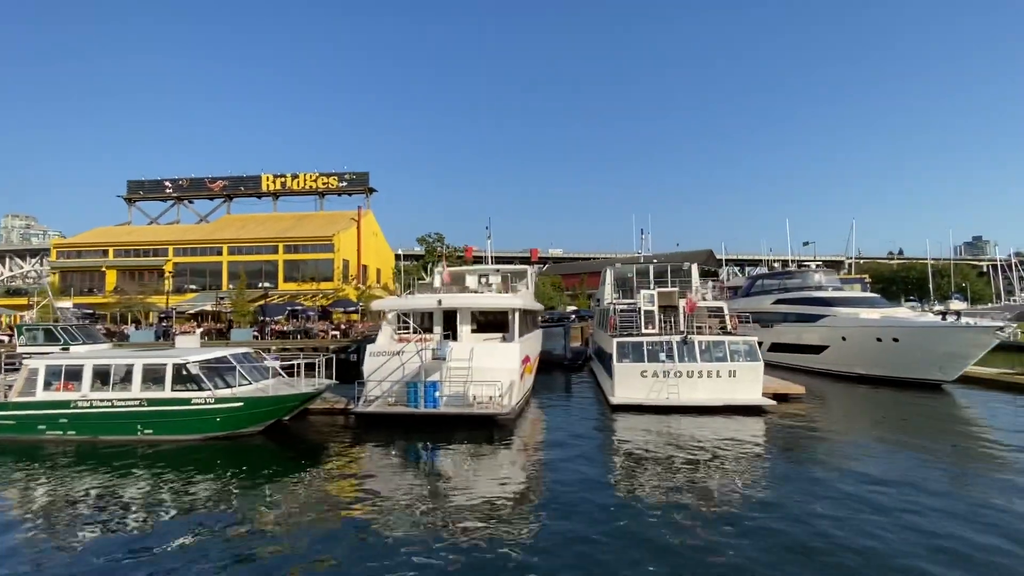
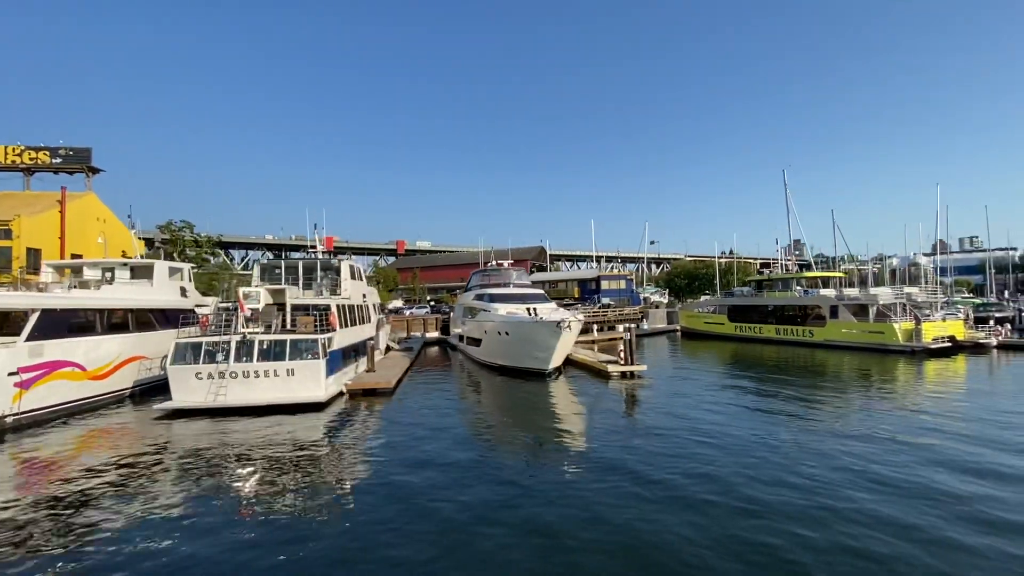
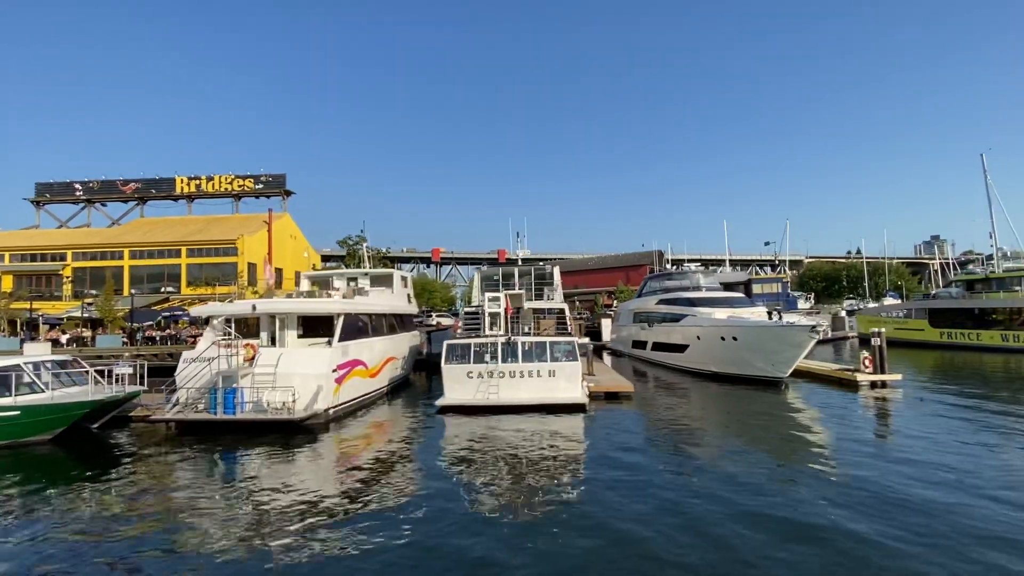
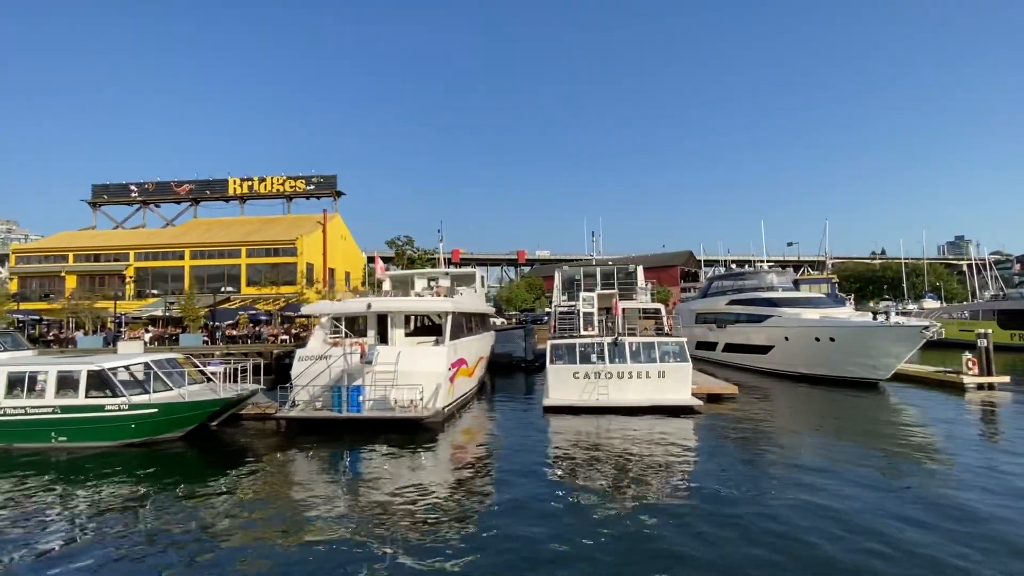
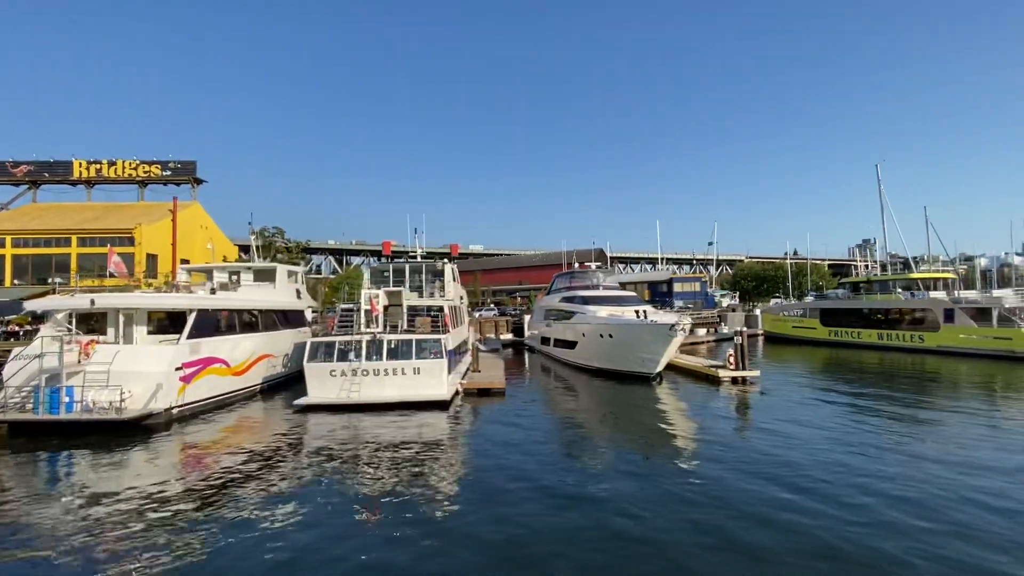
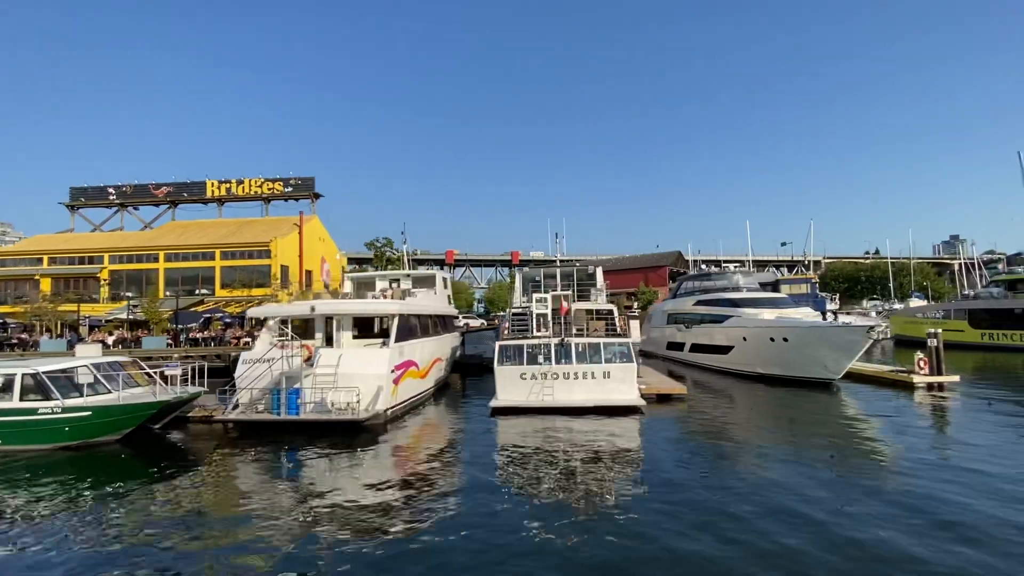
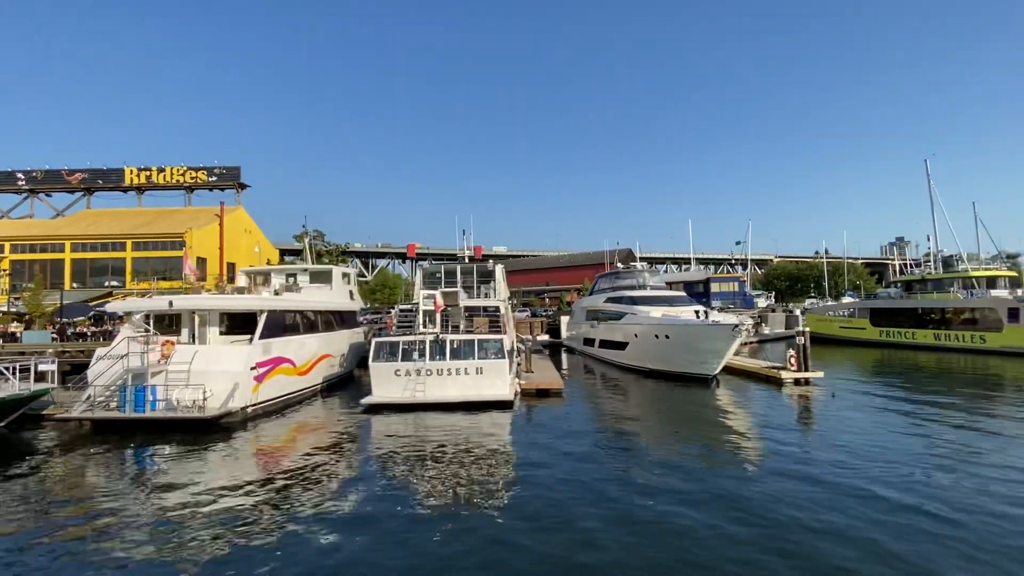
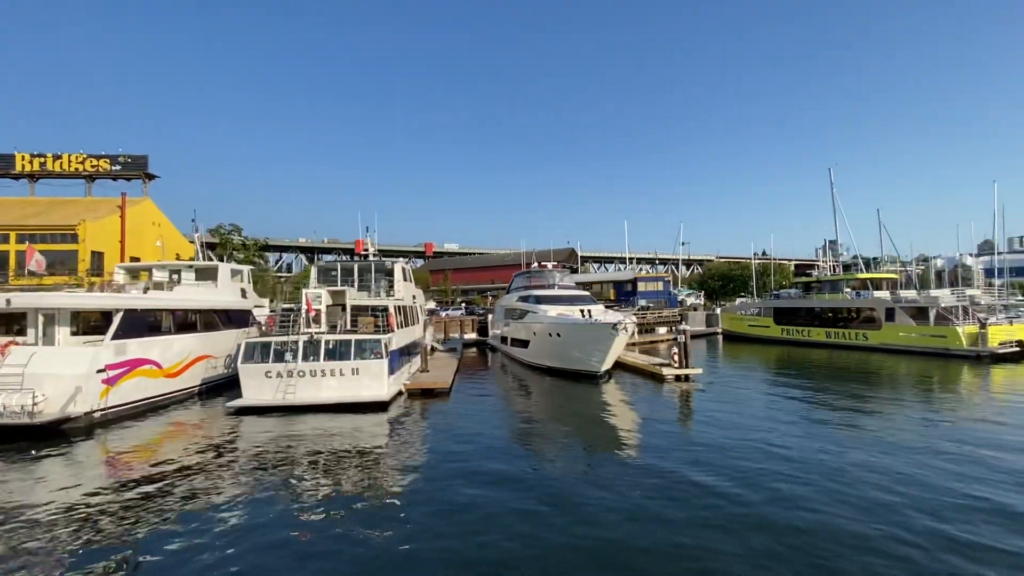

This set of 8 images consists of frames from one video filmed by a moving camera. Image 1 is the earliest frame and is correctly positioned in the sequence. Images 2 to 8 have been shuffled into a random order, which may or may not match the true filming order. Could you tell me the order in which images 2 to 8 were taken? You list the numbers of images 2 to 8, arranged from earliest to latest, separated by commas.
4, 6, 3, 7, 5, 8, 2
